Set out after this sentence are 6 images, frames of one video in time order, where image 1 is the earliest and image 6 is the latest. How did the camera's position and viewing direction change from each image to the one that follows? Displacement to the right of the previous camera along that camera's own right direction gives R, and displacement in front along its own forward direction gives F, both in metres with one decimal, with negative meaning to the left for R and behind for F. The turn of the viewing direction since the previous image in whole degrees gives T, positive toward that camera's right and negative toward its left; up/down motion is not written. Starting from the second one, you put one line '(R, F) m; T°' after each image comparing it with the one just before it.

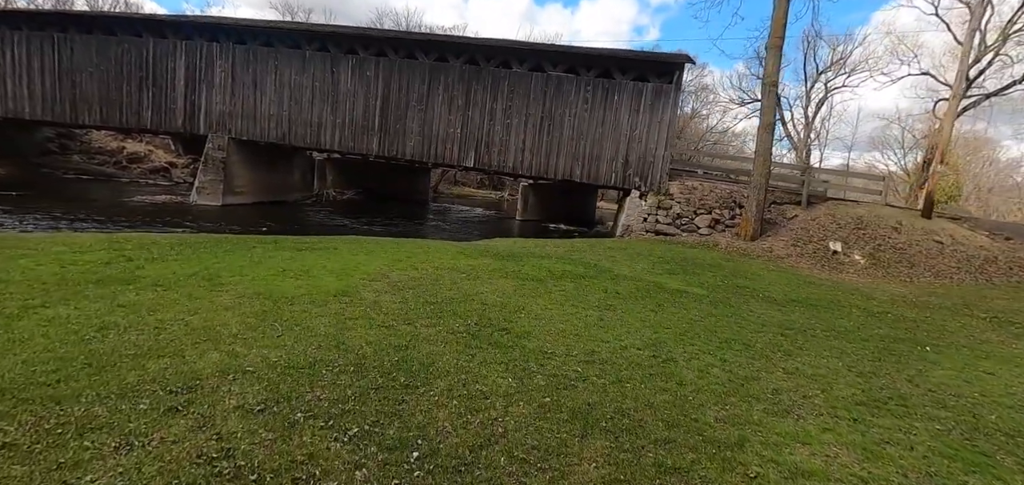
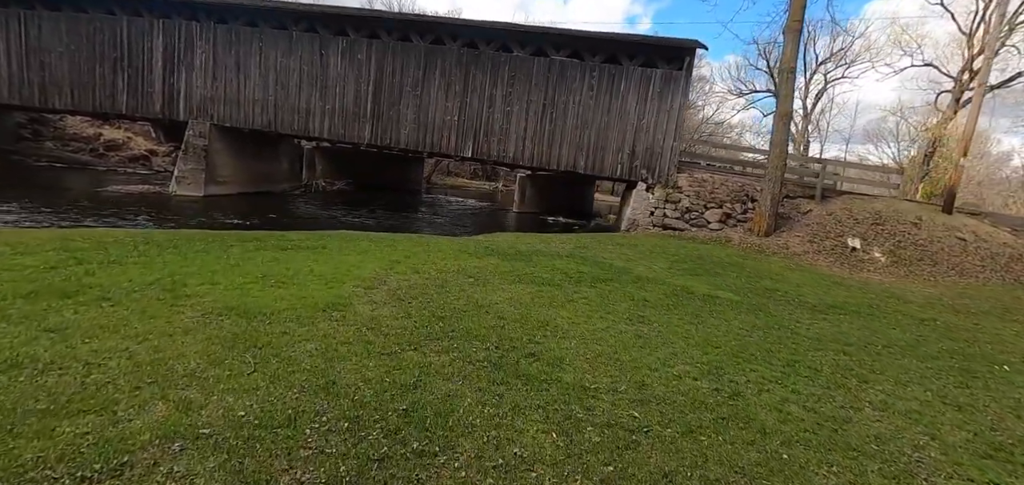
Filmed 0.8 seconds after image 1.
(-0.3, +0.8) m; +1°
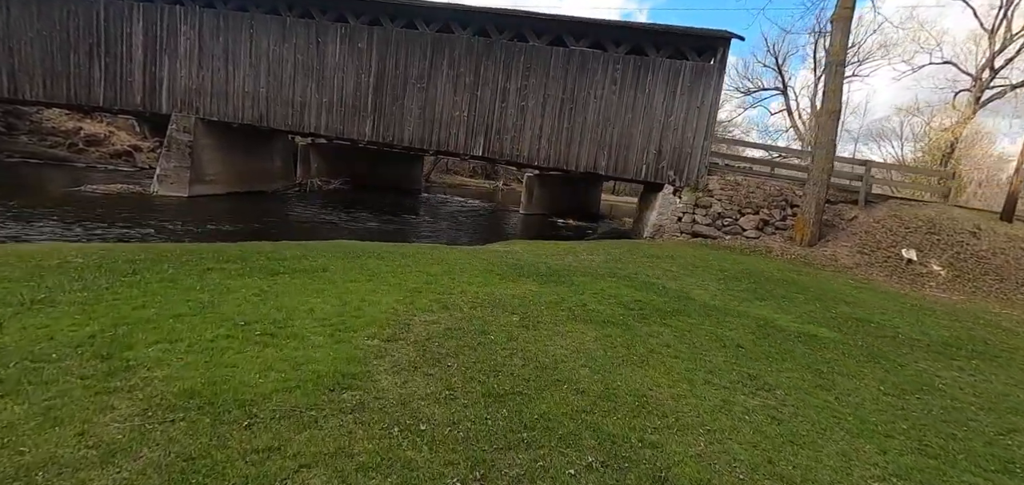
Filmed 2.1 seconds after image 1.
(-0.5, +1.4) m; +1°
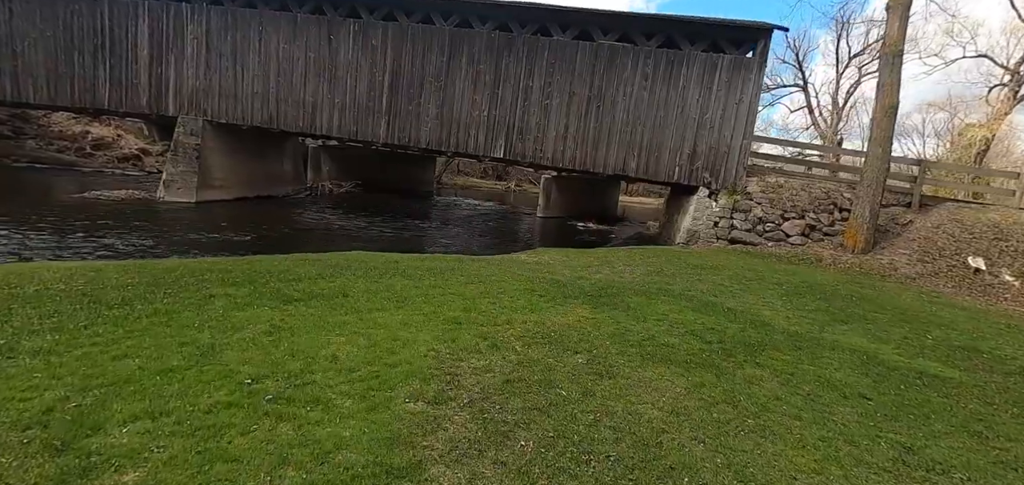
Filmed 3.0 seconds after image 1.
(-0.4, +0.9) m; -1°
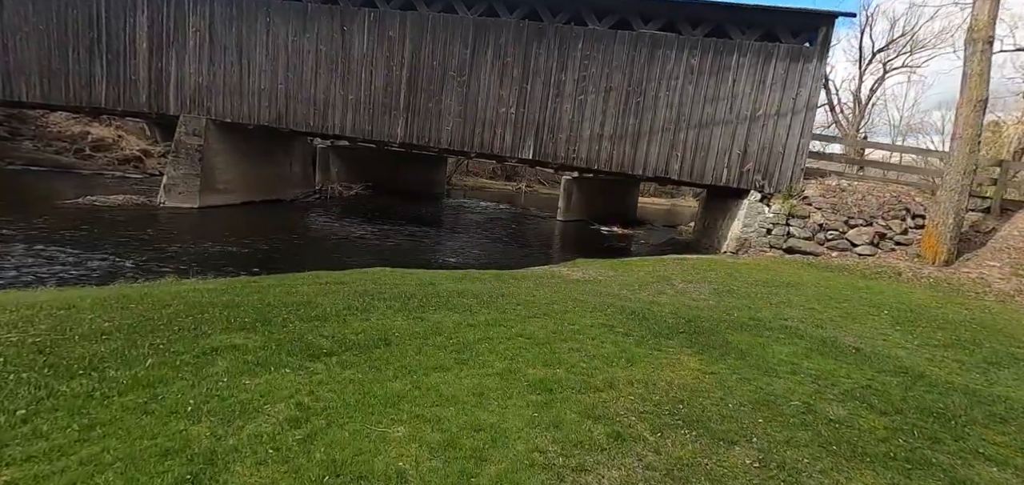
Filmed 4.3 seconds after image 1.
(-0.7, +1.2) m; 0°
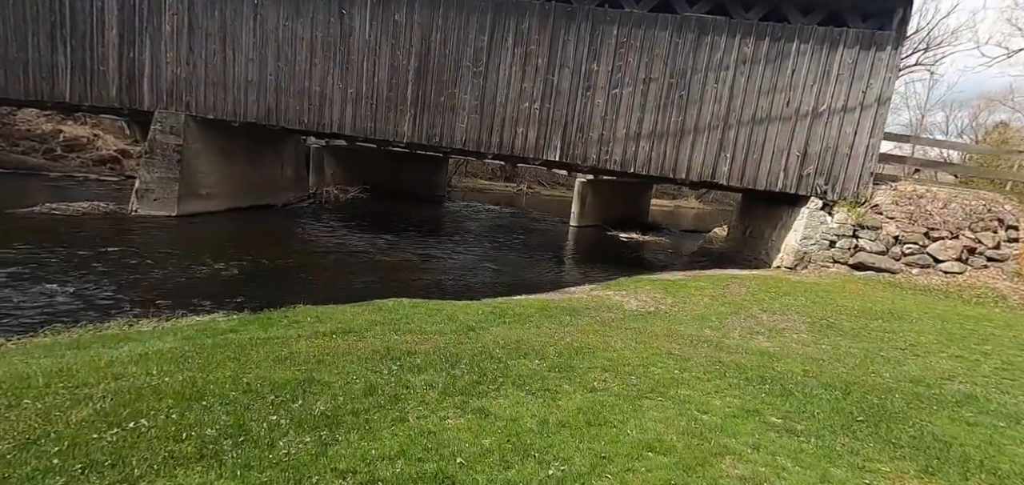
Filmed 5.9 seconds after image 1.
(-0.7, +1.7) m; +1°
